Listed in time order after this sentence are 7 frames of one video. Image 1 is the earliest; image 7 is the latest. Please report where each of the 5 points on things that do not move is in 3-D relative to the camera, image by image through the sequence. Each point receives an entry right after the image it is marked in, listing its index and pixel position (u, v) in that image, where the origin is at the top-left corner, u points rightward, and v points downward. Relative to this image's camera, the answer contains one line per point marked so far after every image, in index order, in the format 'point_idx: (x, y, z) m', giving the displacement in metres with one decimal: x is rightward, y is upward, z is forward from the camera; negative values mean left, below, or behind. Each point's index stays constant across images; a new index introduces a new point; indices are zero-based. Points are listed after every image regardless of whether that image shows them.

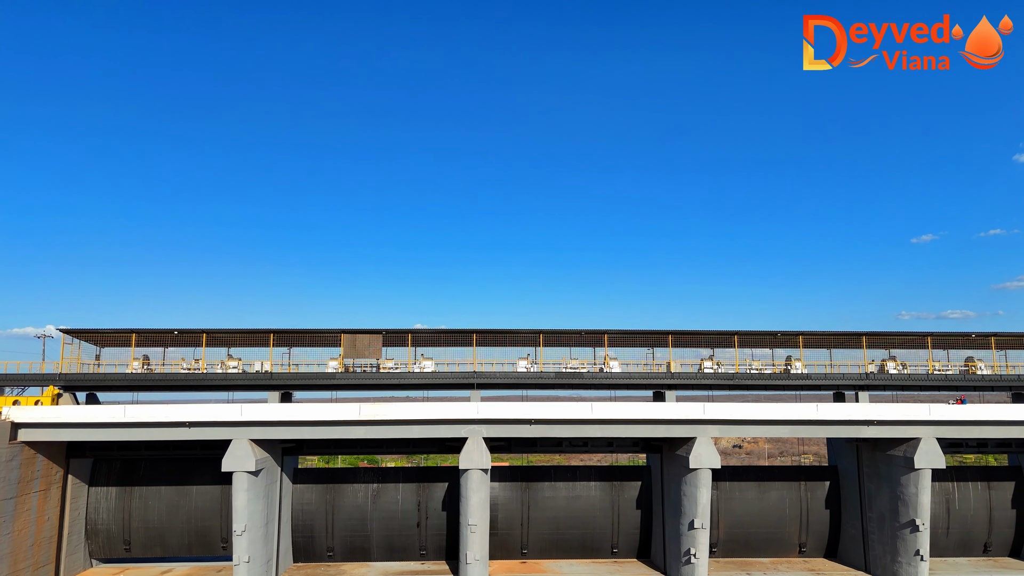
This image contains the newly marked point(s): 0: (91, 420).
0: (-13.8, -4.4, +18.9) m
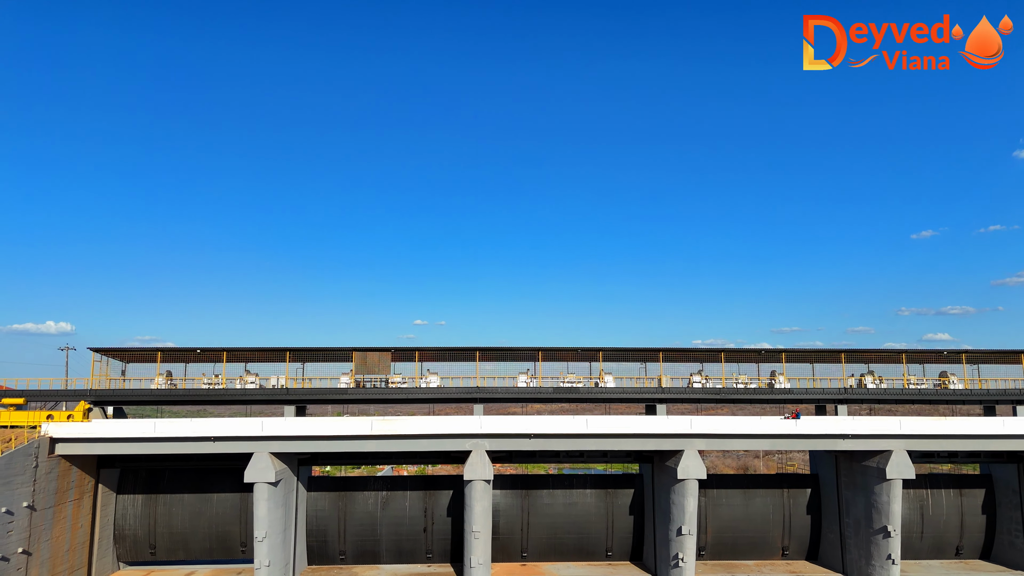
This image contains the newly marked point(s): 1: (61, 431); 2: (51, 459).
0: (-13.8, -5.3, +20.3) m
1: (-15.6, -5.0, +19.9) m
2: (-15.9, -5.9, +19.7) m
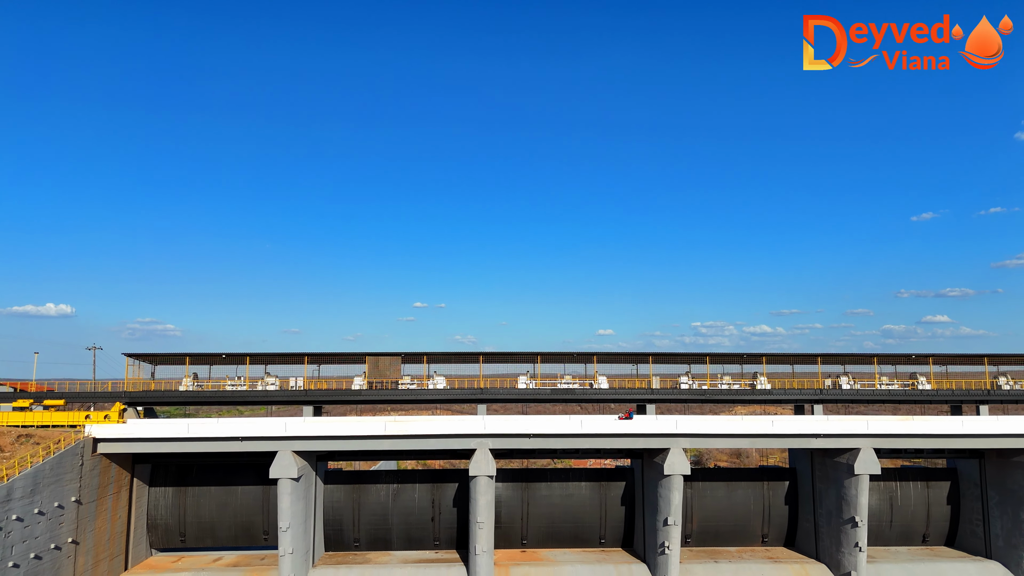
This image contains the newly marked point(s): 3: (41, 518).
0: (-13.7, -5.8, +22.2) m
1: (-15.6, -5.5, +21.8) m
2: (-15.8, -6.4, +21.6) m
3: (-15.5, -7.5, +18.8) m
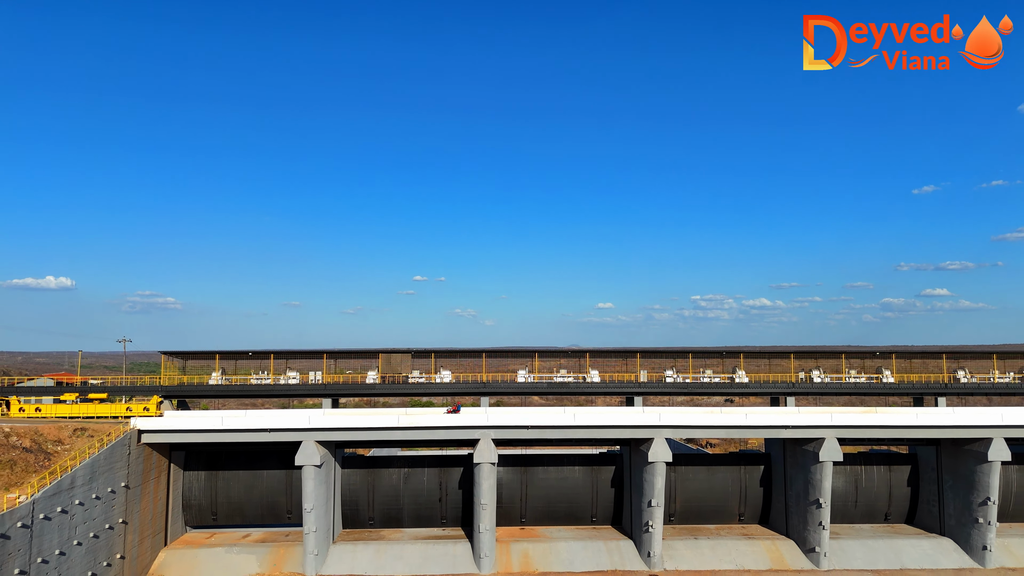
0: (-13.7, -6.1, +24.7) m
1: (-15.6, -5.8, +24.2) m
2: (-15.8, -6.7, +24.1) m
3: (-15.5, -8.0, +21.4) m
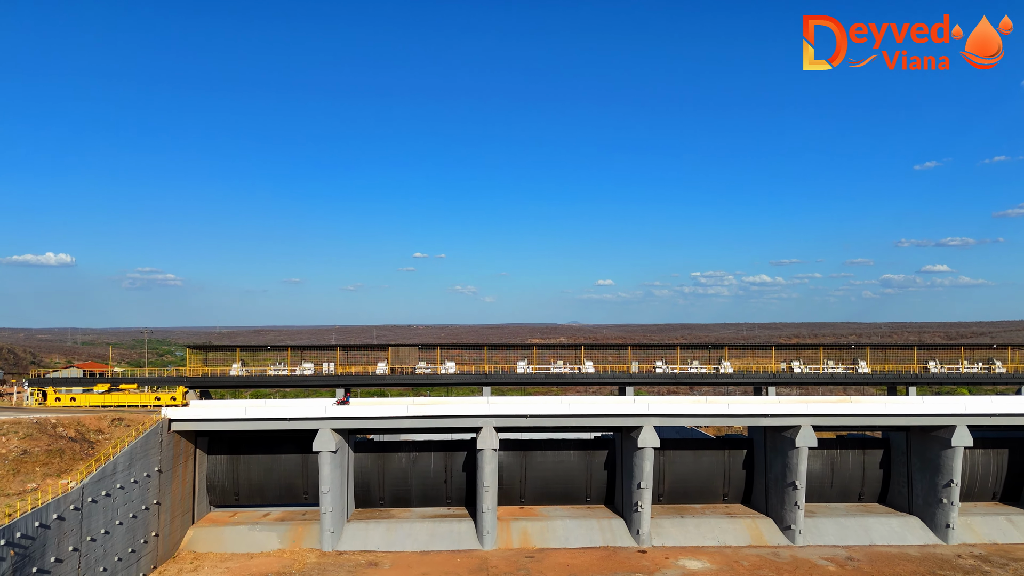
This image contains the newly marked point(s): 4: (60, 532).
0: (-13.7, -6.1, +26.8) m
1: (-15.6, -5.8, +26.3) m
2: (-15.8, -6.7, +26.2) m
3: (-15.5, -8.1, +23.5) m
4: (-15.3, -8.2, +19.4) m
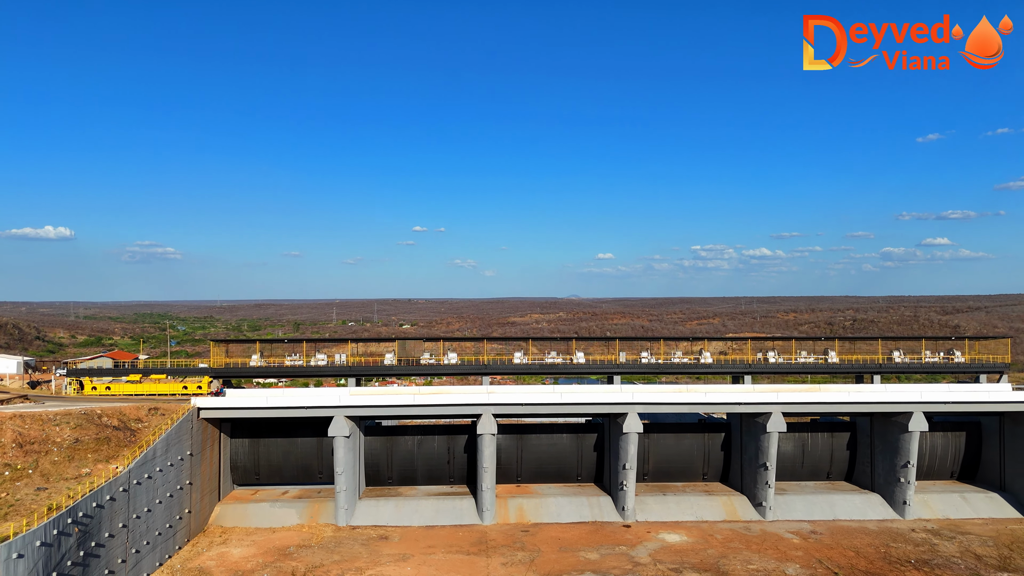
0: (-13.9, -6.1, +29.4) m
1: (-15.7, -5.9, +28.9) m
2: (-16.0, -6.8, +28.8) m
3: (-15.6, -8.3, +26.2) m
4: (-15.5, -8.6, +22.1) m
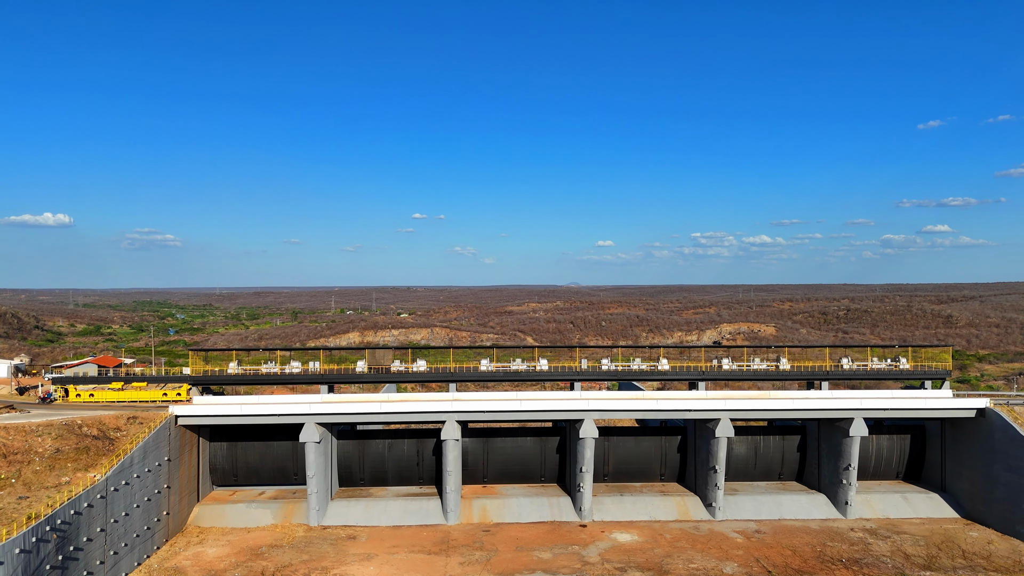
0: (-16.0, -6.8, +31.0) m
1: (-17.8, -6.6, +30.5) m
2: (-18.1, -7.5, +30.5) m
3: (-17.7, -9.1, +27.9) m
4: (-17.5, -9.5, +23.7) m
